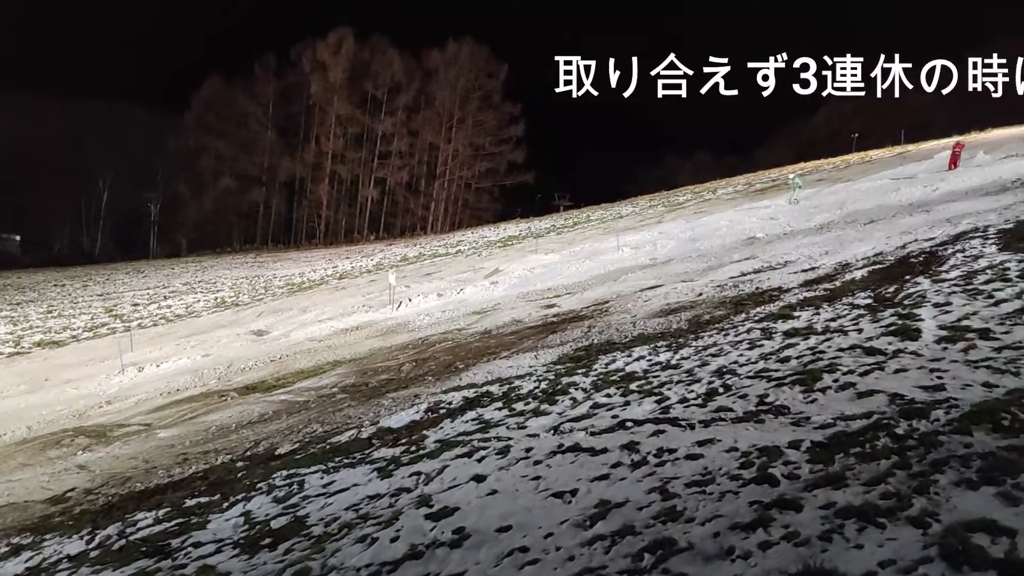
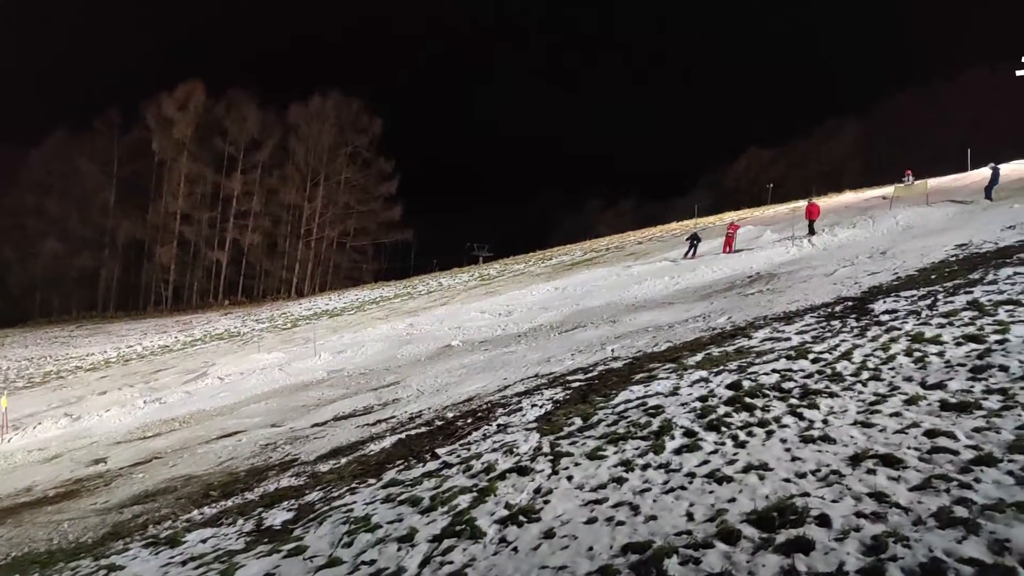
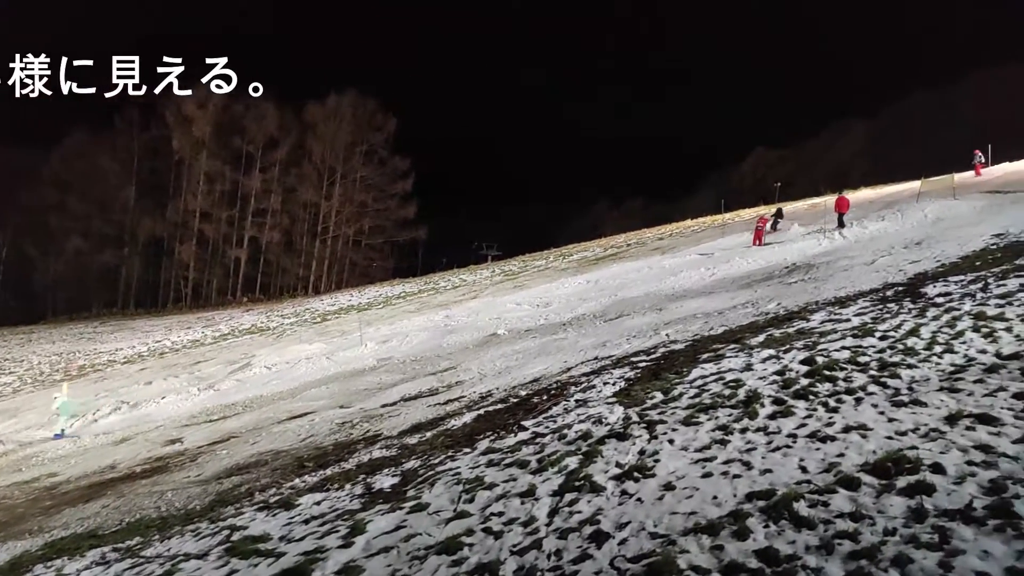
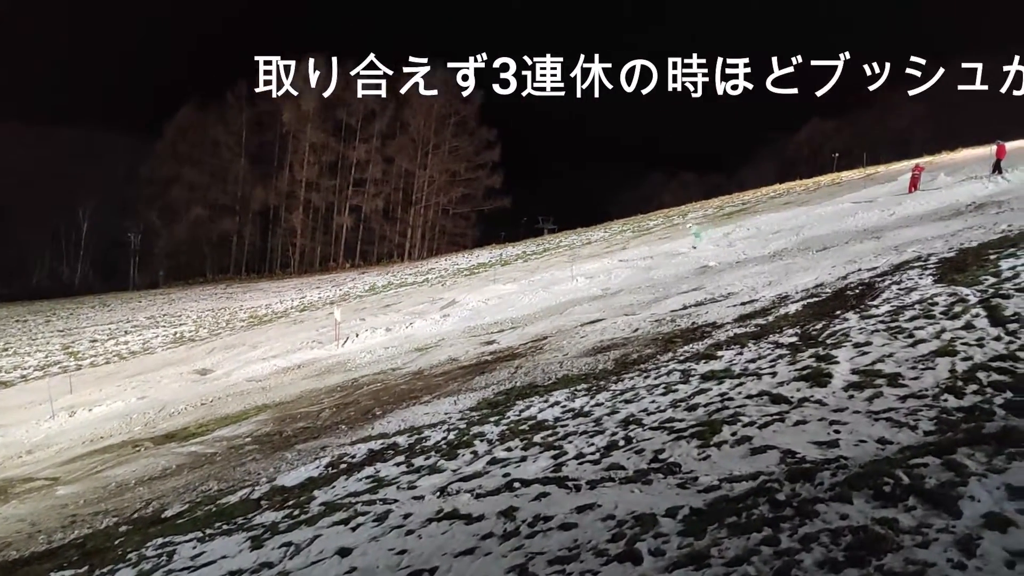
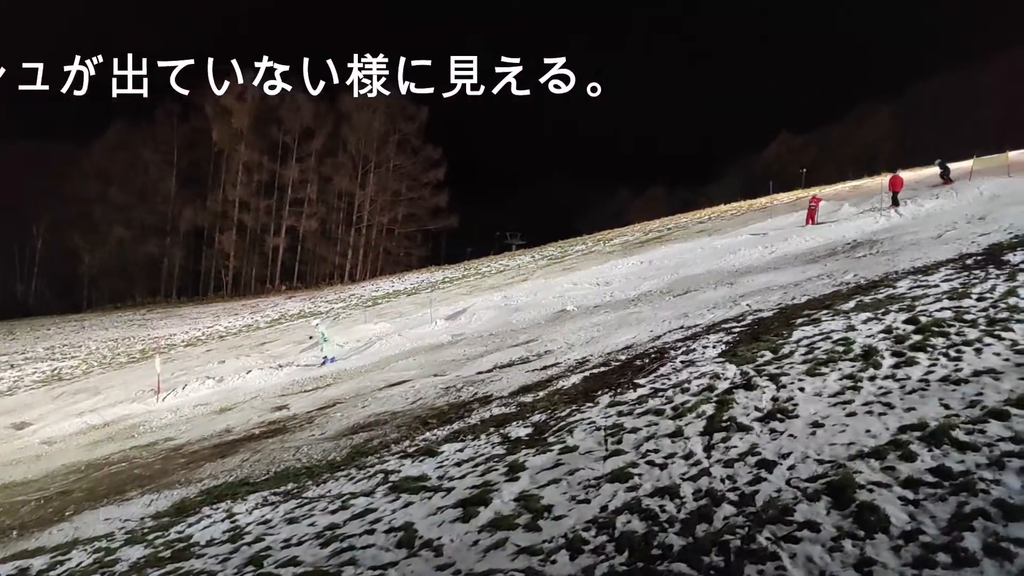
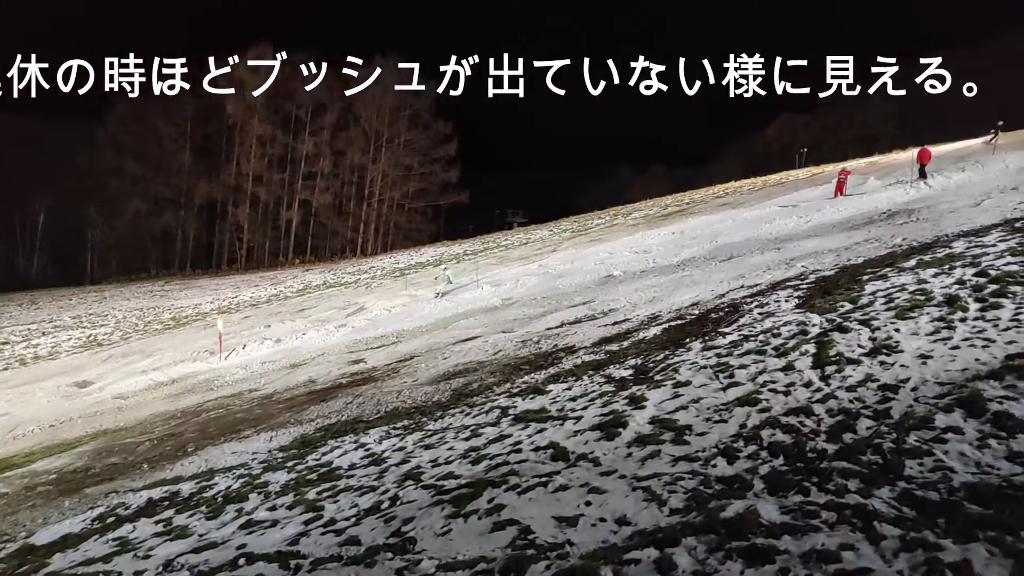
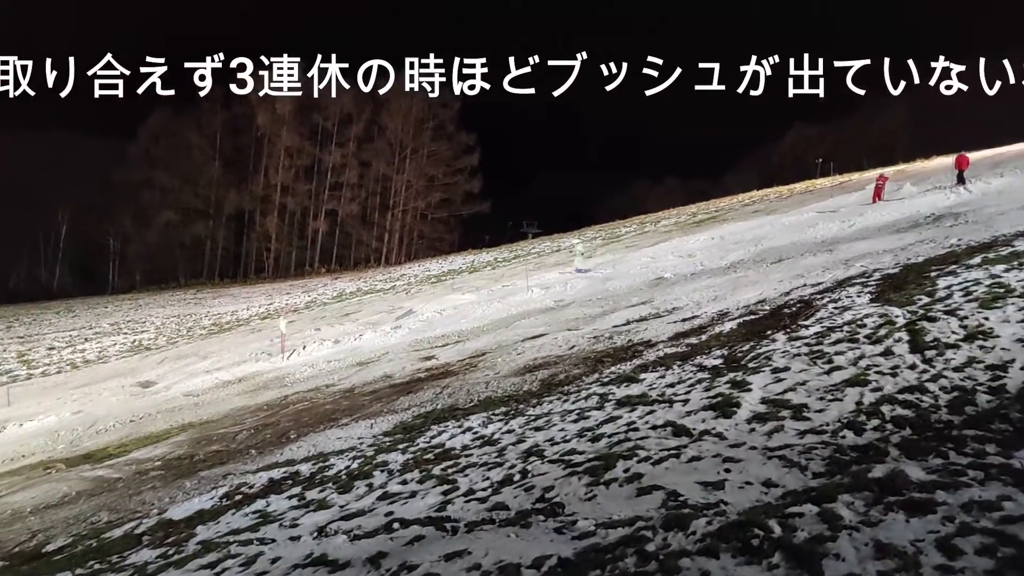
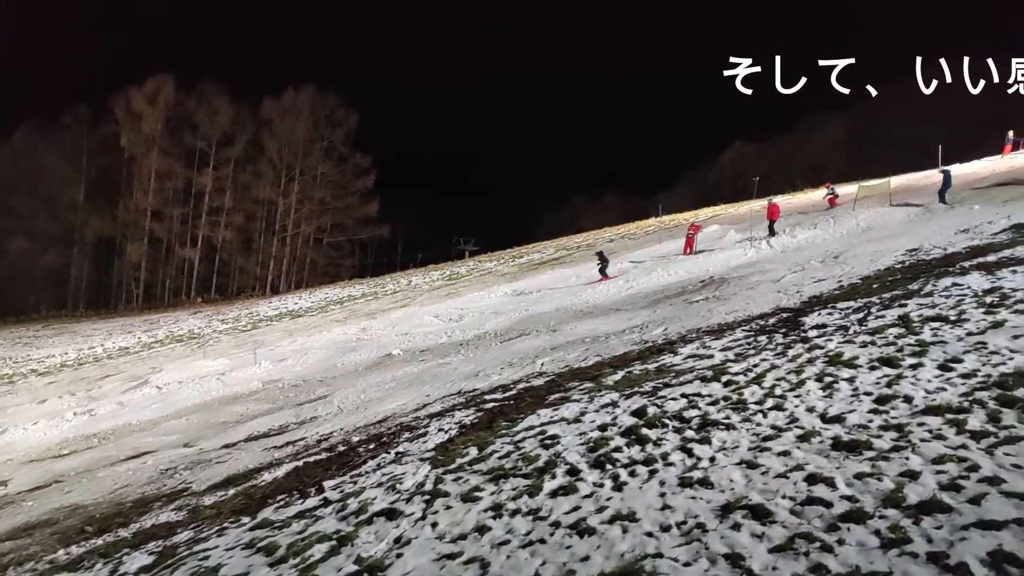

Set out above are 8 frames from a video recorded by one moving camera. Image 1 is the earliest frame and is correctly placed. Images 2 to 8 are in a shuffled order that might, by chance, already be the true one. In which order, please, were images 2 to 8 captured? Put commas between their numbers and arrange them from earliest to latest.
4, 7, 6, 5, 3, 2, 8
